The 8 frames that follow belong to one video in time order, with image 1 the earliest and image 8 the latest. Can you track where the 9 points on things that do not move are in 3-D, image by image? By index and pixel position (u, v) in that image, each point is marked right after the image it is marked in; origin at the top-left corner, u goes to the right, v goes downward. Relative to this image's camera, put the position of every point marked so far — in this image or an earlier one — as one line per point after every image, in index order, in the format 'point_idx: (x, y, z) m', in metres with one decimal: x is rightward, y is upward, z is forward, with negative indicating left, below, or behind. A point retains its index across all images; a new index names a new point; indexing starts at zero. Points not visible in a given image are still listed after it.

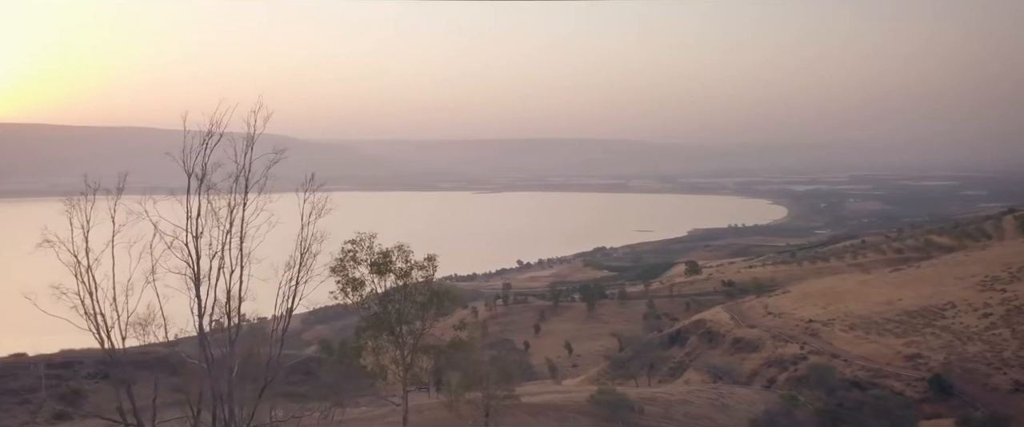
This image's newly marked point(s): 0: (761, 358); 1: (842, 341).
0: (+5.4, -3.1, +19.1) m
1: (+6.8, -2.6, +18.4) m
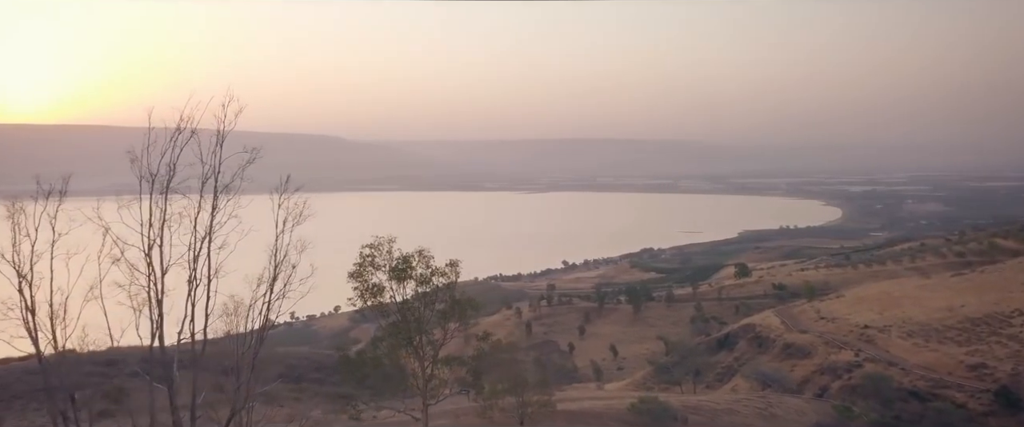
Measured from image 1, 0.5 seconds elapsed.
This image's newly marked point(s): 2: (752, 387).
0: (+6.2, -3.1, +18.4) m
1: (+7.7, -2.7, +17.6) m
2: (+5.0, -3.7, +18.7) m
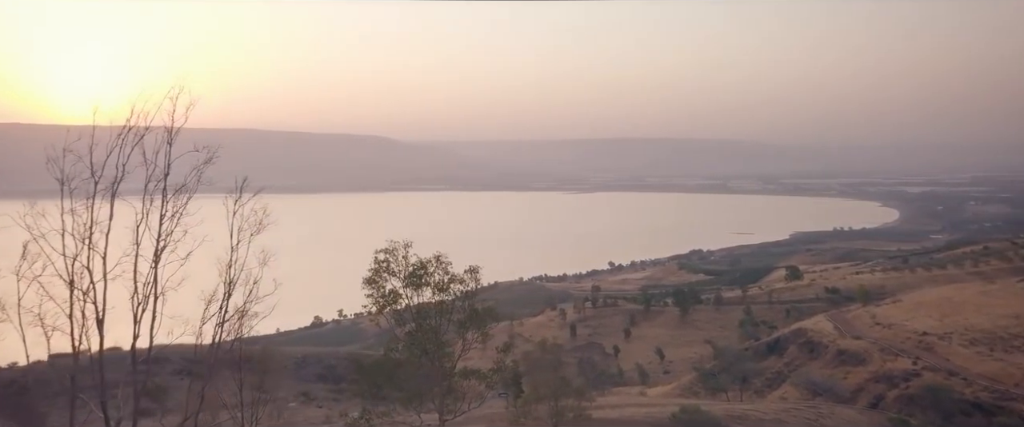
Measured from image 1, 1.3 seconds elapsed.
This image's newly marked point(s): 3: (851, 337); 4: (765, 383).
0: (+7.1, -3.2, +17.6) m
1: (+8.5, -2.7, +16.8) m
2: (+5.9, -3.7, +17.9) m
3: (+7.6, -2.8, +20.0) m
4: (+5.6, -3.8, +19.7) m
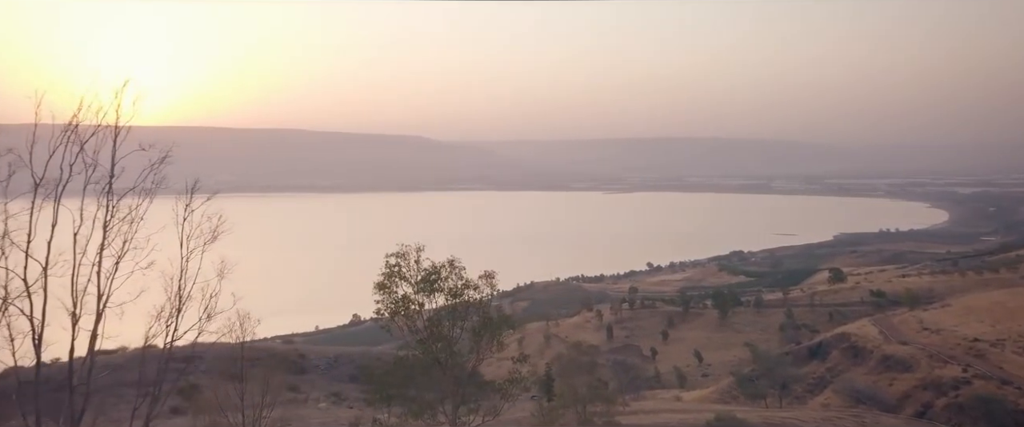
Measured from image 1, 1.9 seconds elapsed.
0: (+7.7, -3.2, +17.0) m
1: (+9.0, -2.7, +16.0) m
2: (+6.5, -3.7, +17.3) m
3: (+8.3, -2.8, +19.3) m
4: (+6.3, -3.8, +19.1) m
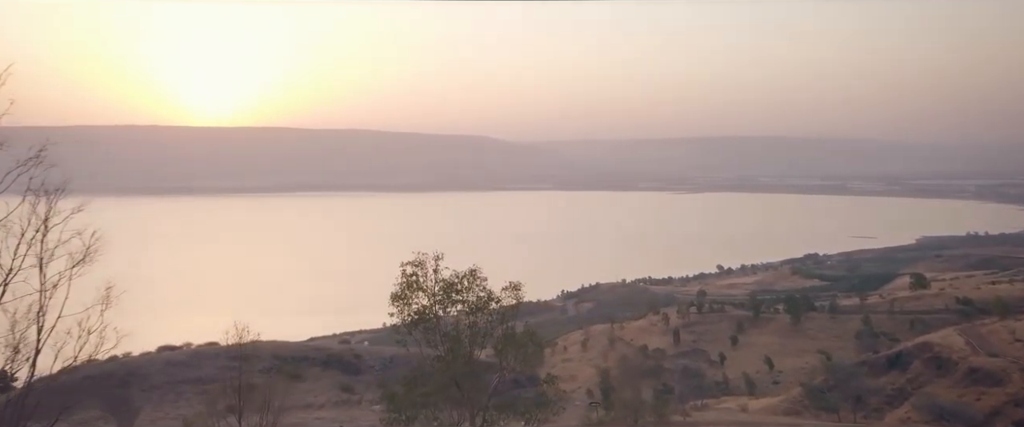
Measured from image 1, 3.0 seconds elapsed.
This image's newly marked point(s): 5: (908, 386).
0: (+8.7, -3.2, +15.7) m
1: (+10.0, -2.8, +14.7) m
2: (+7.6, -3.7, +16.2) m
3: (+9.5, -2.8, +18.0) m
4: (+7.5, -3.8, +18.0) m
5: (+8.2, -3.5, +18.4) m
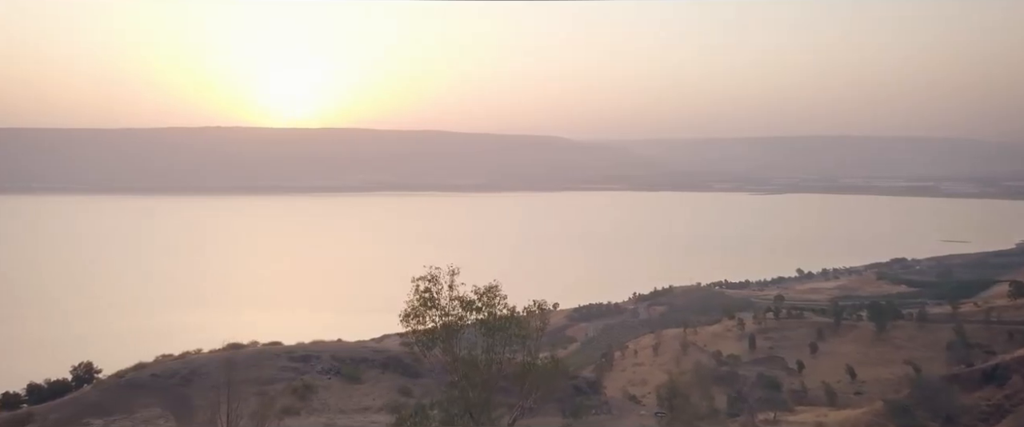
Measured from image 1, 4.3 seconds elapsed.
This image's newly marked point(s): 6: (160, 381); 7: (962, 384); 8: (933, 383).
0: (+9.7, -3.2, +14.2) m
1: (+10.9, -2.8, +13.1) m
2: (+8.6, -3.7, +14.8) m
3: (+10.7, -2.9, +16.4) m
4: (+8.7, -3.8, +16.6) m
5: (+9.4, -3.5, +16.9) m
6: (-7.4, -3.5, +18.8) m
7: (+9.3, -3.5, +18.5) m
8: (+8.8, -3.6, +18.5) m
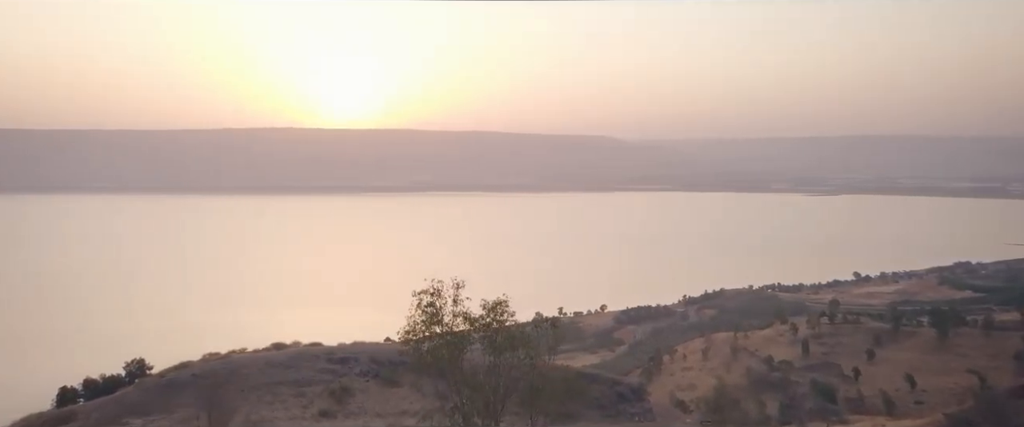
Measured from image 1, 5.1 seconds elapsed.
0: (+10.3, -3.3, +13.2) m
1: (+11.4, -2.8, +11.9) m
2: (+9.2, -3.8, +13.8) m
3: (+11.4, -2.9, +15.3) m
4: (+9.4, -3.8, +15.6) m
5: (+10.1, -3.6, +15.9) m
6: (-6.6, -3.5, +18.7) m
7: (+10.2, -3.6, +17.4) m
8: (+9.6, -3.6, +17.5) m
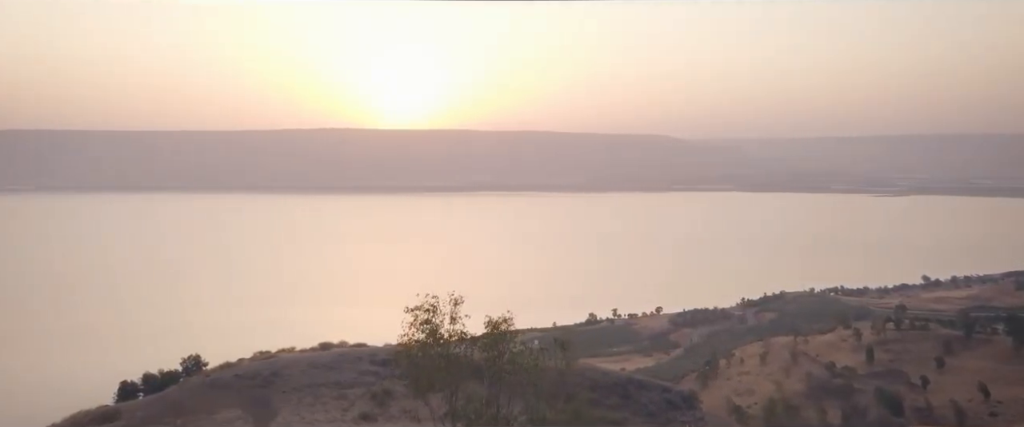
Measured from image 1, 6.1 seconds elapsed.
0: (+10.8, -3.3, +11.8) m
1: (+11.9, -2.8, +10.6) m
2: (+9.8, -3.8, +12.5) m
3: (+12.1, -2.9, +13.9) m
4: (+10.1, -3.8, +14.3) m
5: (+10.8, -3.6, +14.5) m
6: (-5.6, -3.5, +18.4) m
7: (+11.0, -3.6, +16.1) m
8: (+10.5, -3.6, +16.2) m
